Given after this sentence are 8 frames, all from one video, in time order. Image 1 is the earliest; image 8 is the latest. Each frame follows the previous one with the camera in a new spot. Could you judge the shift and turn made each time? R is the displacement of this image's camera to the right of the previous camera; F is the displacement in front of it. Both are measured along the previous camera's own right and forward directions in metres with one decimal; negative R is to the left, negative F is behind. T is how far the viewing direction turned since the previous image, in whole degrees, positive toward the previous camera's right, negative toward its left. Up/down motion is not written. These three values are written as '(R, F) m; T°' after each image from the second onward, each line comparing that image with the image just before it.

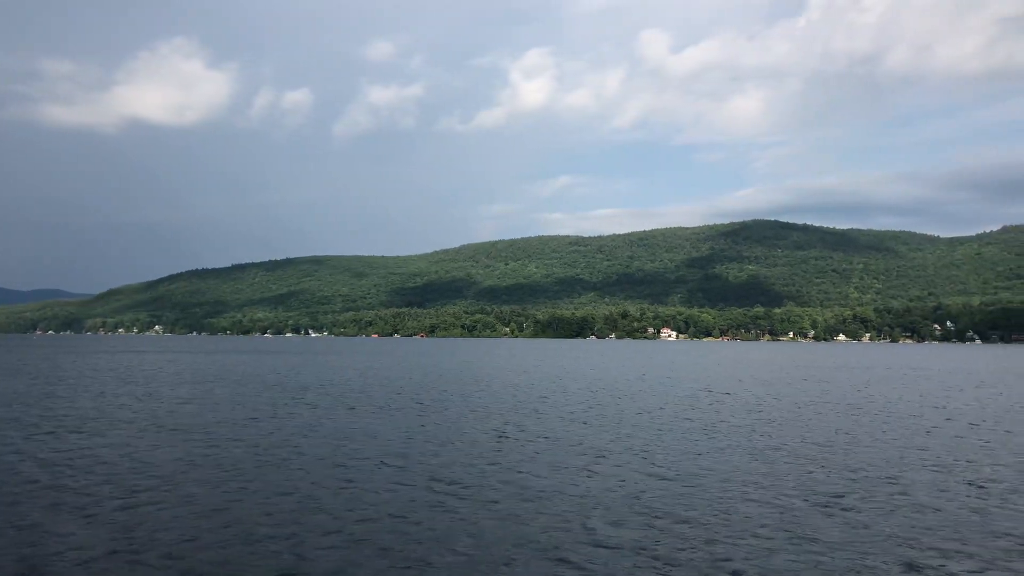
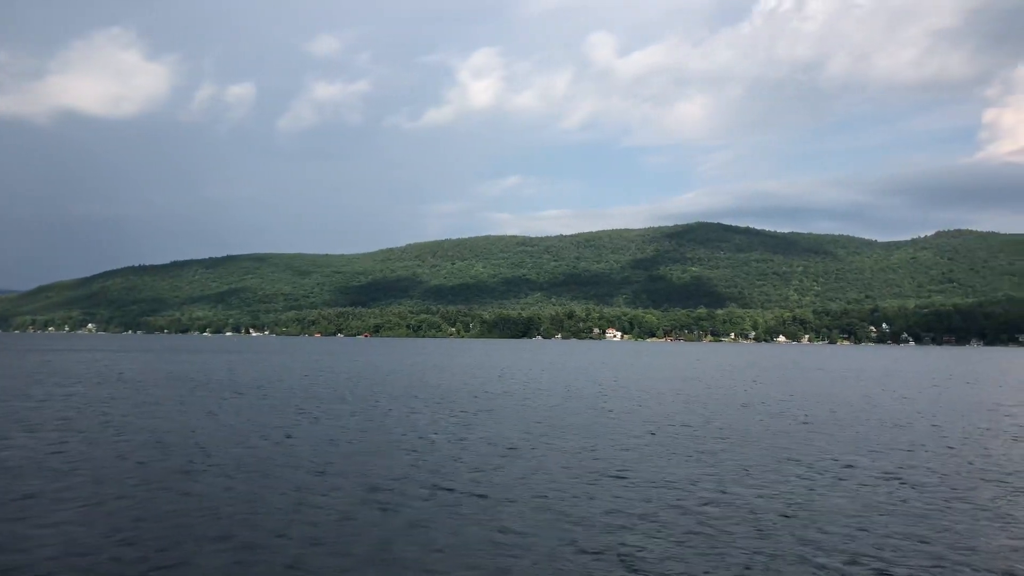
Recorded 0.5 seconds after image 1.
(+2.2, -1.9) m; +3°
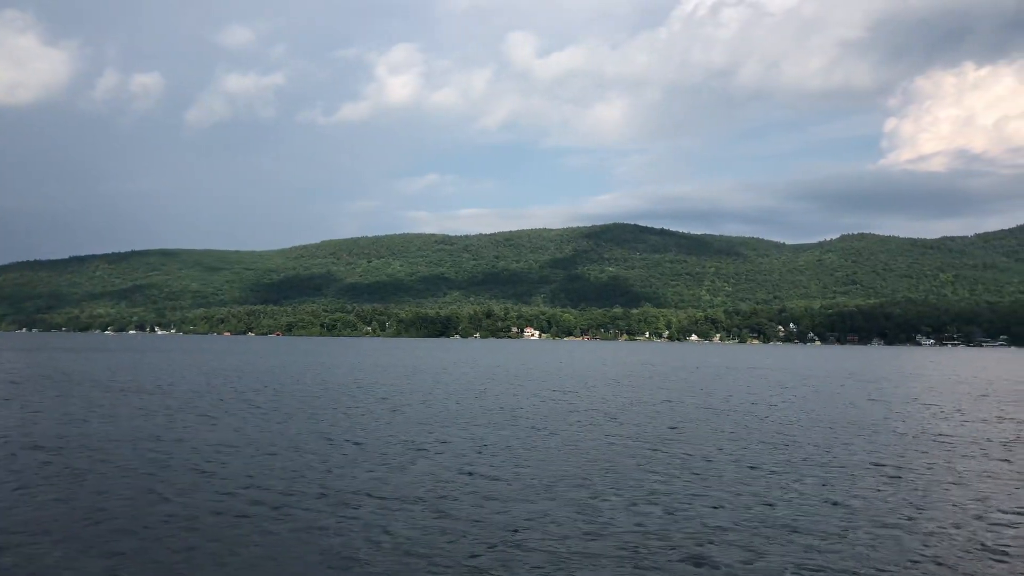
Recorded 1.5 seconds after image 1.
(0.0, +1.4) m; +6°
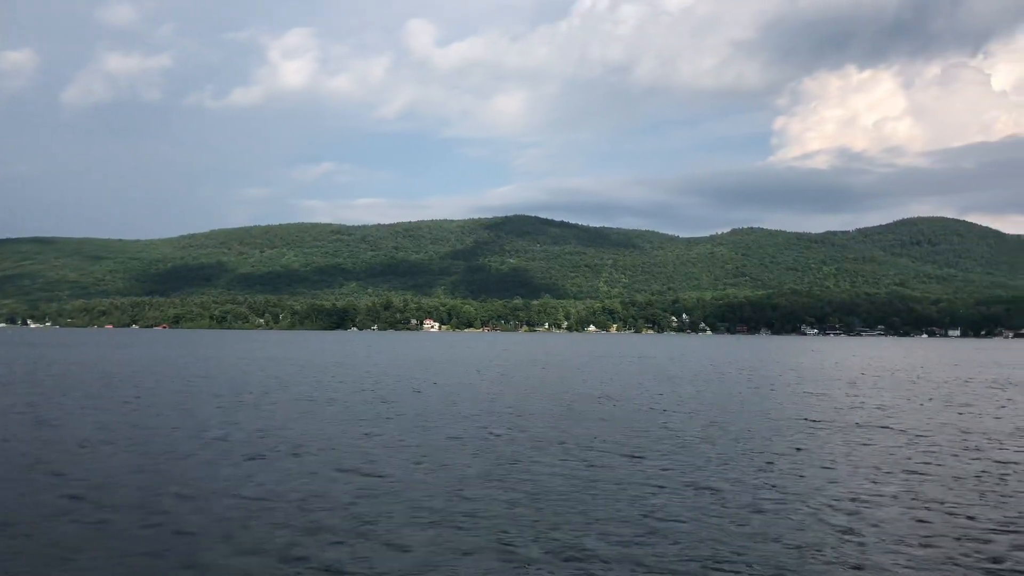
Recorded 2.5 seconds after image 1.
(-0.1, +1.3) m; +7°
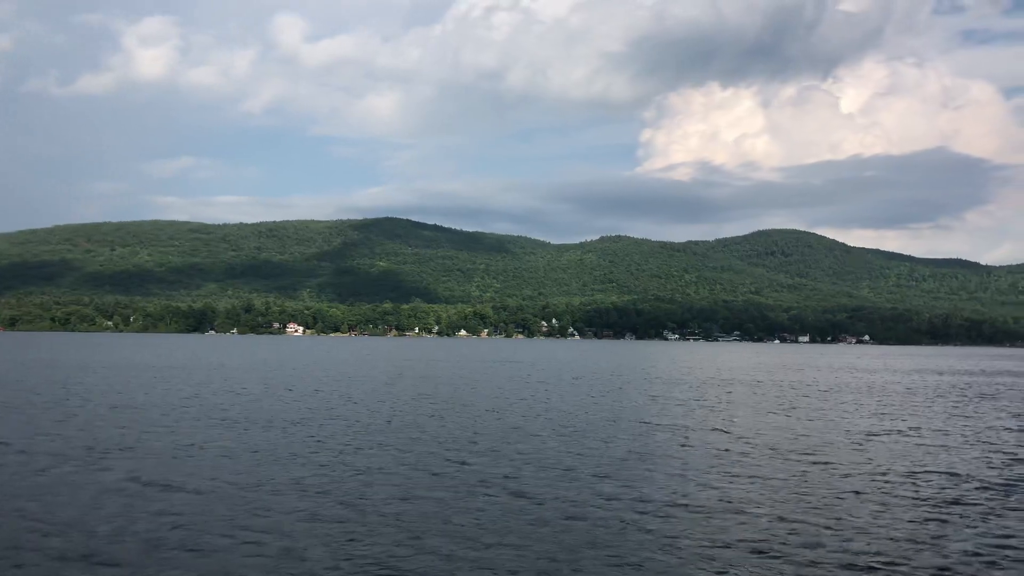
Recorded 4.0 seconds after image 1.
(+0.7, +1.4) m; +9°
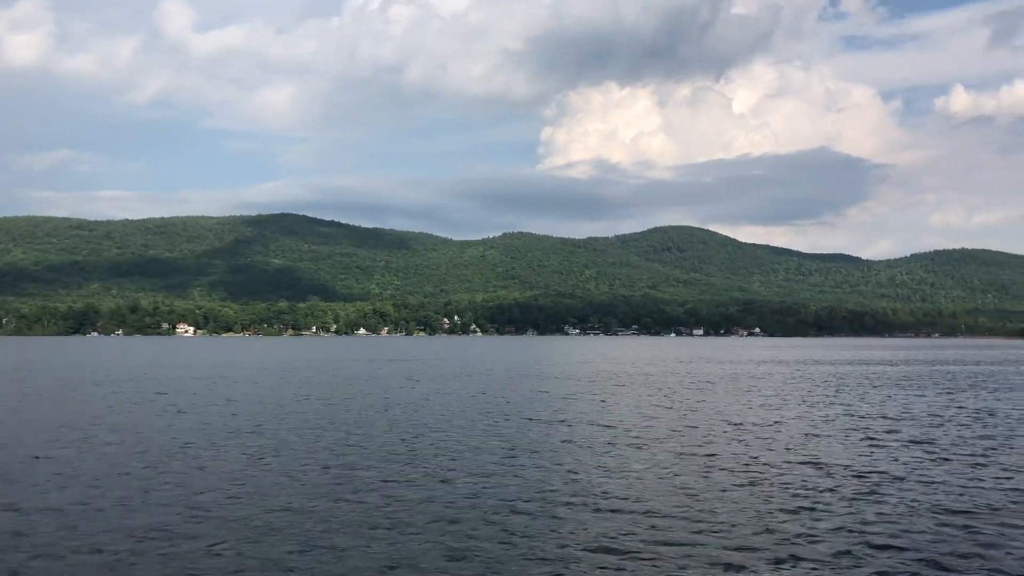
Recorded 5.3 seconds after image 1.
(+0.3, +0.9) m; +7°
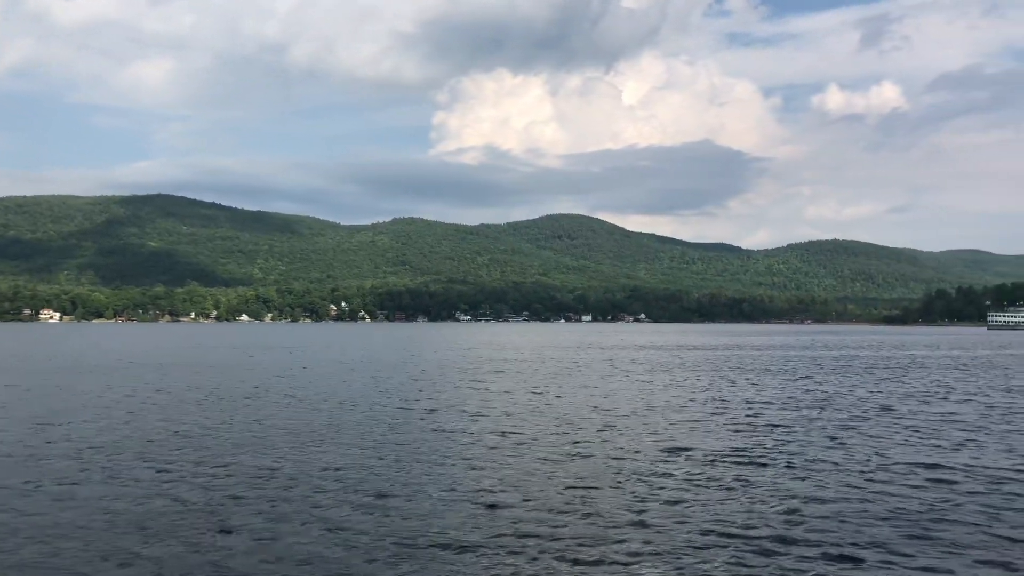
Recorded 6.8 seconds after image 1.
(+0.1, +0.9) m; +7°
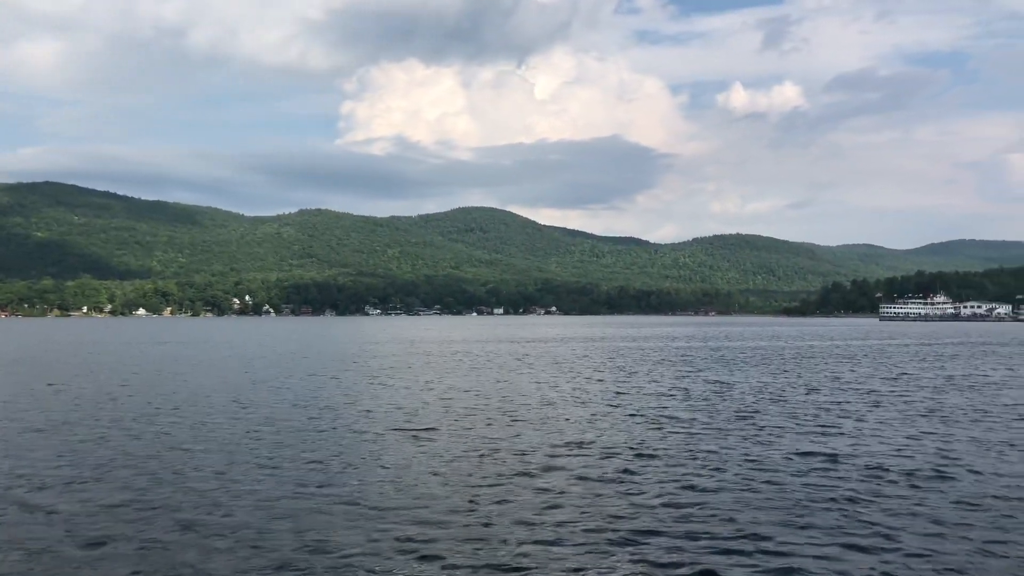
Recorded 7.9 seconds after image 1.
(+0.1, +0.6) m; +6°
